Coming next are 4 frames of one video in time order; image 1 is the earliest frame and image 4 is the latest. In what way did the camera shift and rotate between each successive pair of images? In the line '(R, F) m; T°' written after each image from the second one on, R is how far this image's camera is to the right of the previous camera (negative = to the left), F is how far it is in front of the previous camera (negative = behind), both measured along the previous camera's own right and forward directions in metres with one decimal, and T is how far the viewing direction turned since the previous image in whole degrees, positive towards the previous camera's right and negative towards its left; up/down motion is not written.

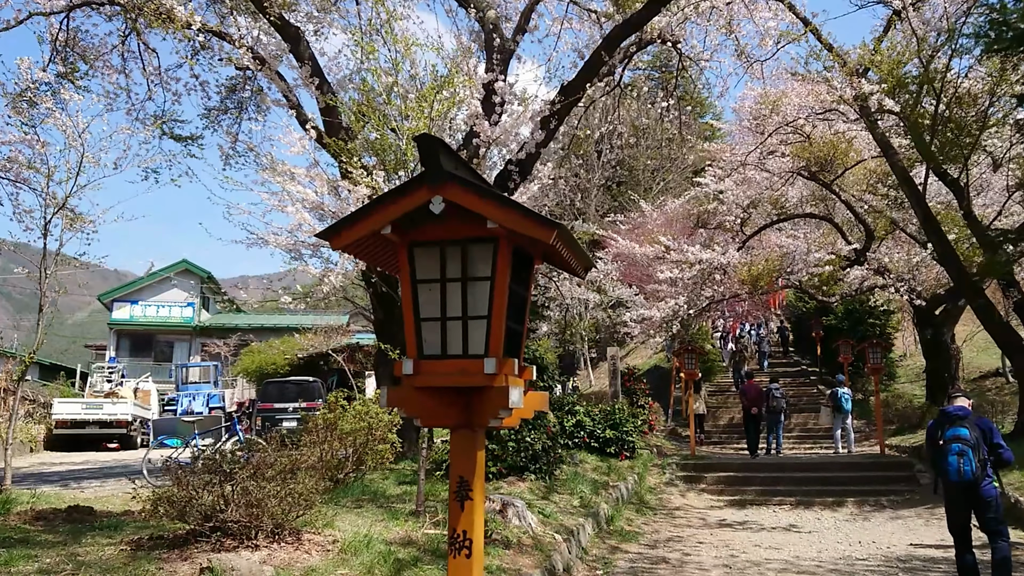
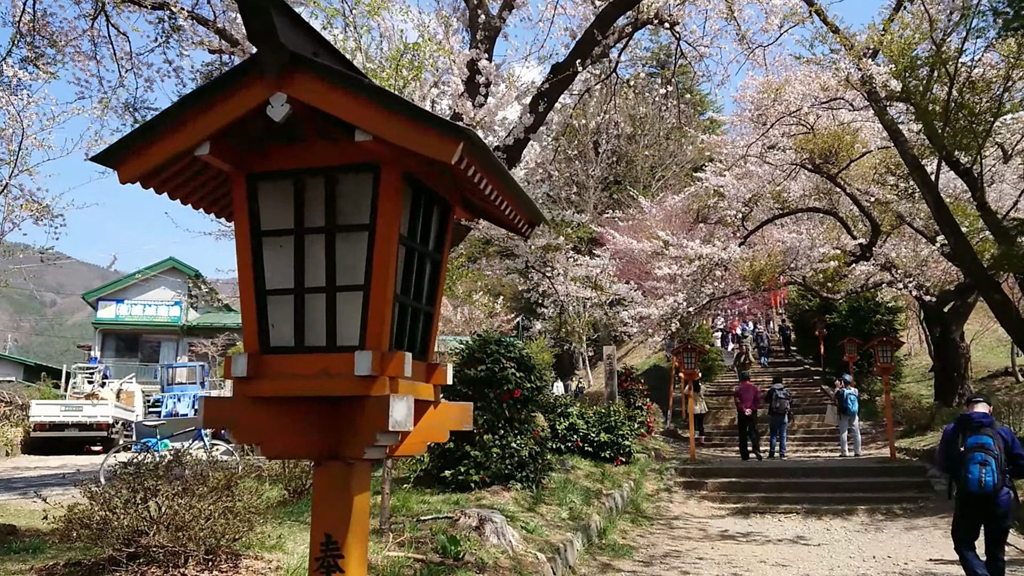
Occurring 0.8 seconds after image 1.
(+0.1, +0.5) m; 0°
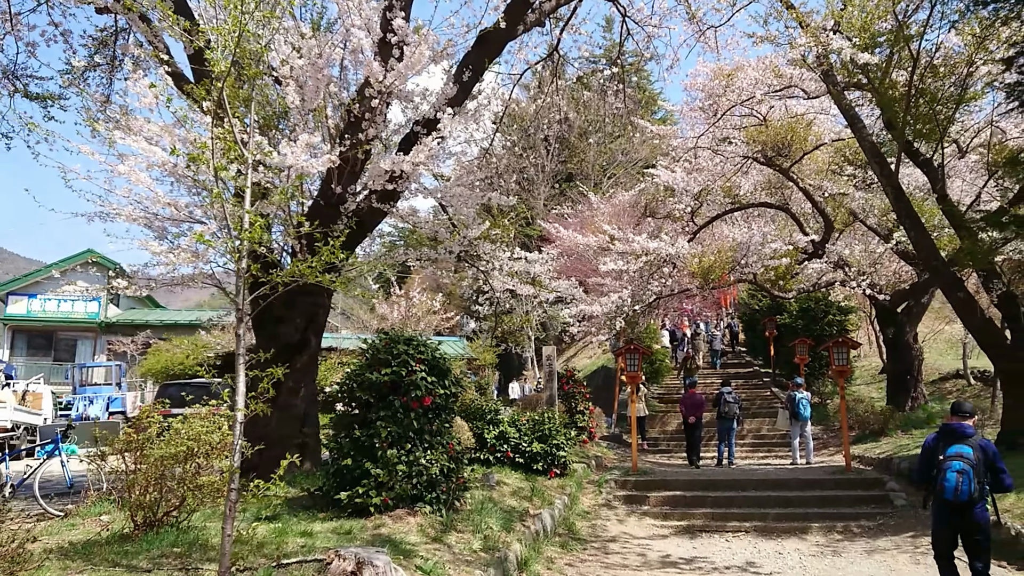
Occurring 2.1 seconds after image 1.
(+0.3, +0.9) m; +3°
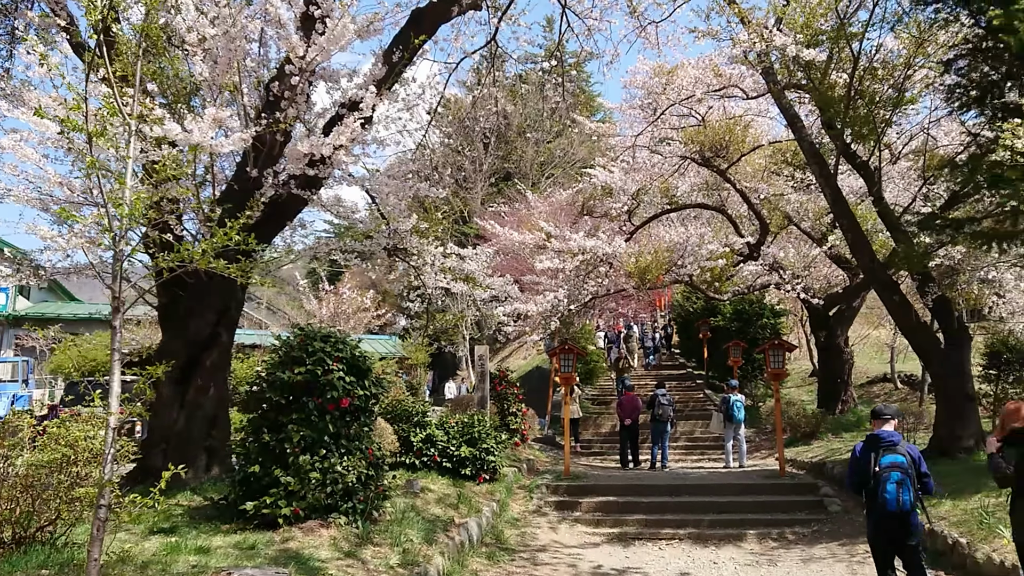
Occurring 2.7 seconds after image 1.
(+0.1, +0.4) m; +4°
